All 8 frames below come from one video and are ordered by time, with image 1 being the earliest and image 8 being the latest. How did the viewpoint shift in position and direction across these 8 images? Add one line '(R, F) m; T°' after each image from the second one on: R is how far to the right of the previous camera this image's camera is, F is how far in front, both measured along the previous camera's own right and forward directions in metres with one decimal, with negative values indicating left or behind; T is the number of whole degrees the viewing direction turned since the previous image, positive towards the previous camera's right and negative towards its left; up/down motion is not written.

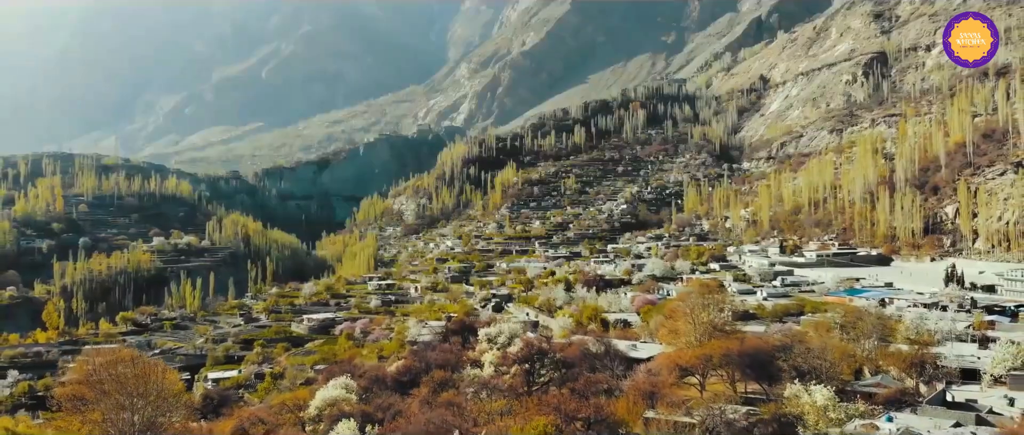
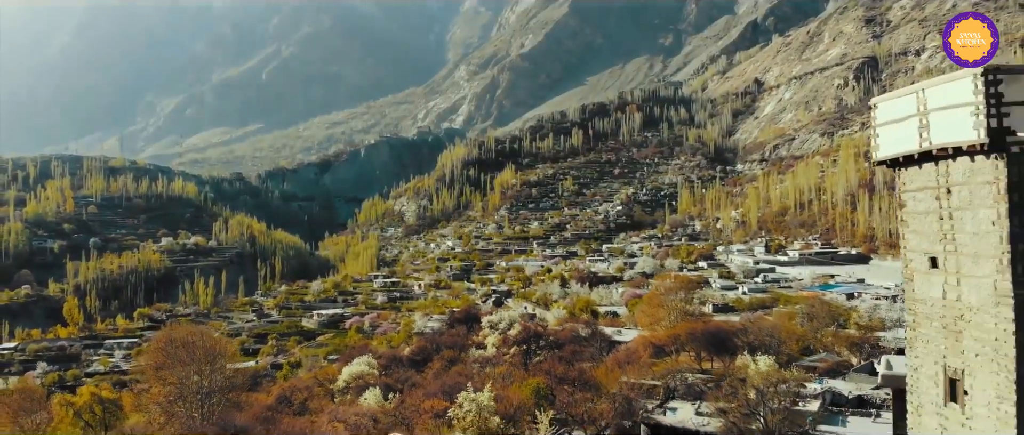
(0.0, -3.3) m; 0°
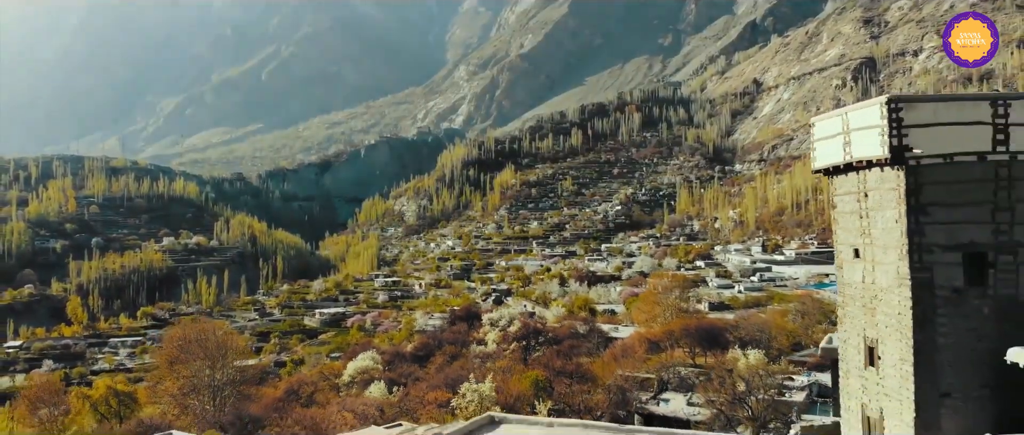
(0.0, -0.7) m; 0°
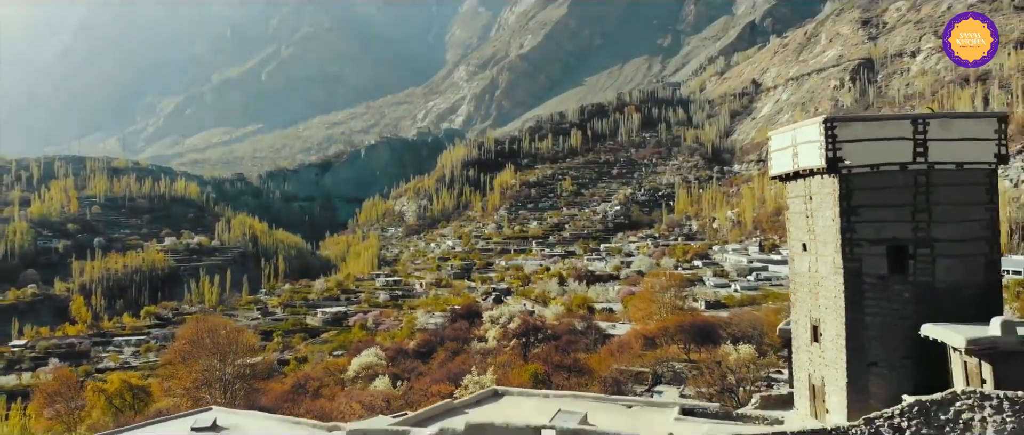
(0.0, -0.7) m; 0°
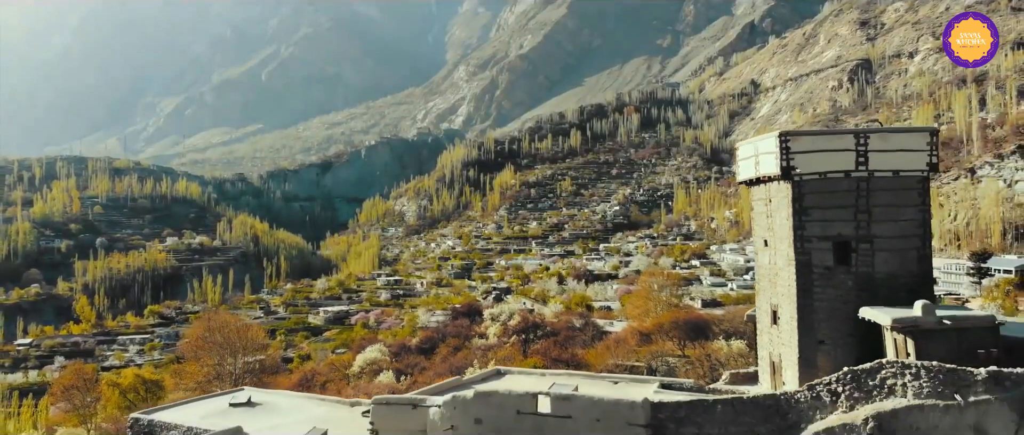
(0.0, -0.7) m; 0°
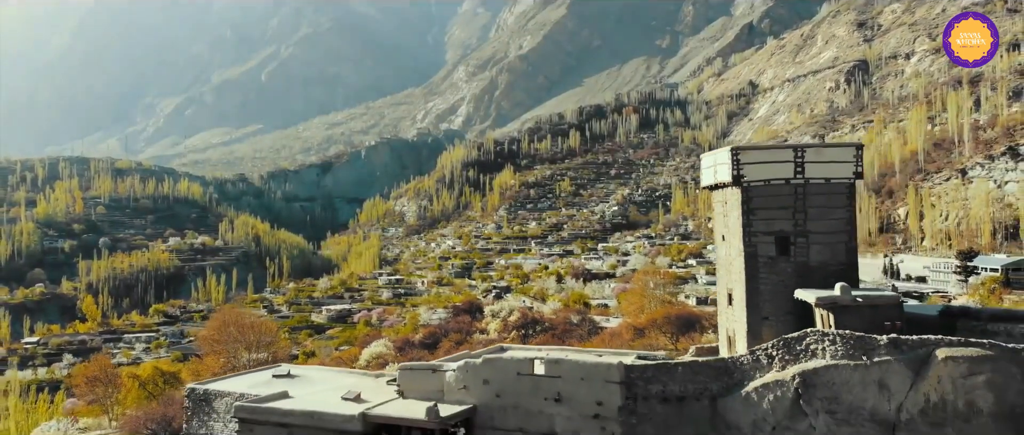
(0.0, -1.1) m; 0°
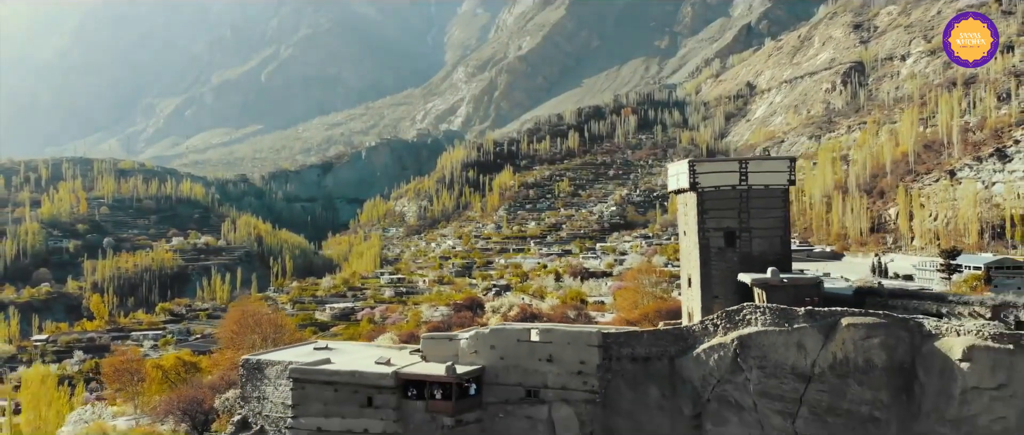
(0.0, -1.5) m; 0°
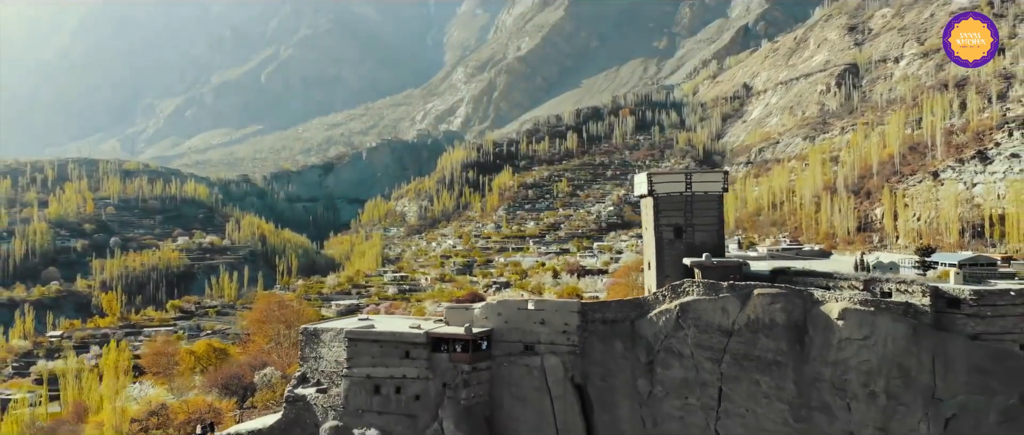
(0.0, -2.4) m; 0°
